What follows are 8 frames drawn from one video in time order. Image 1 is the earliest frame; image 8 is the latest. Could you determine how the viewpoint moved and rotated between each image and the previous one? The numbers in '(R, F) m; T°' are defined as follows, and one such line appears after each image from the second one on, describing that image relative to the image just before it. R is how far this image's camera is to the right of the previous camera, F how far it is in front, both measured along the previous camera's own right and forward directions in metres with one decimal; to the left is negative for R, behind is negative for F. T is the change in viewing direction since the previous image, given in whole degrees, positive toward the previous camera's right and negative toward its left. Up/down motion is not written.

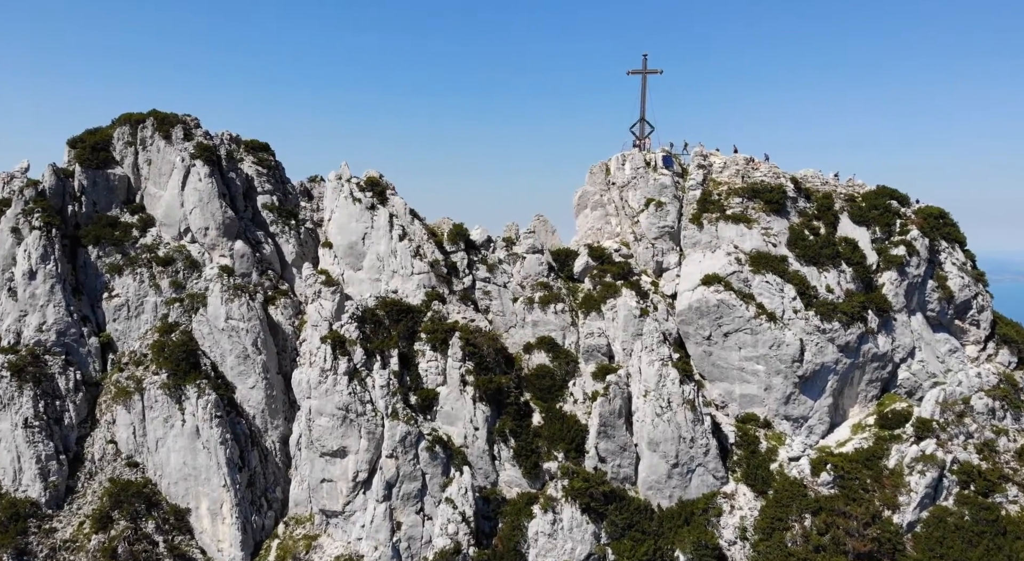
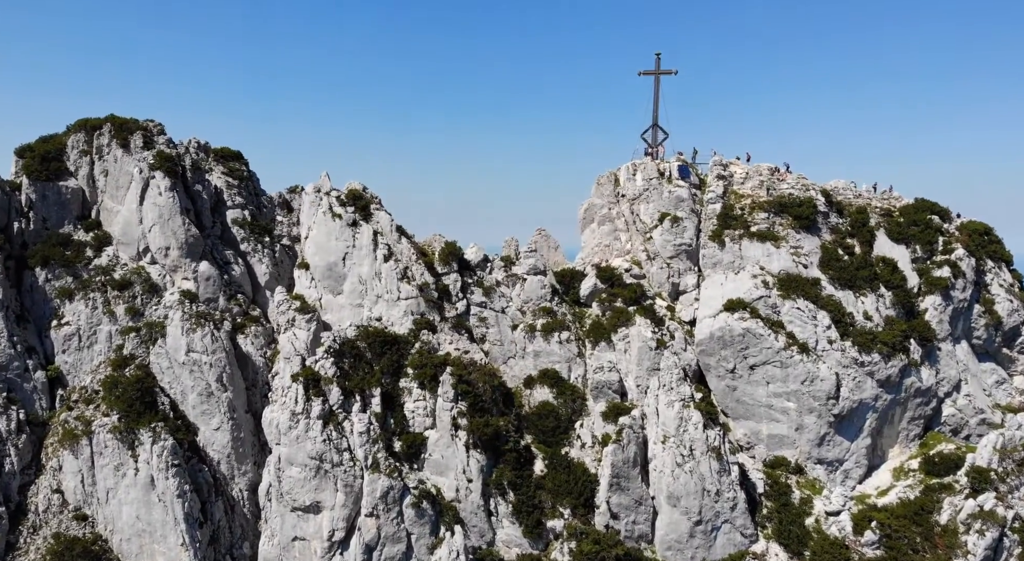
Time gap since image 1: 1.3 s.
(+0.1, +7.4) m; 0°
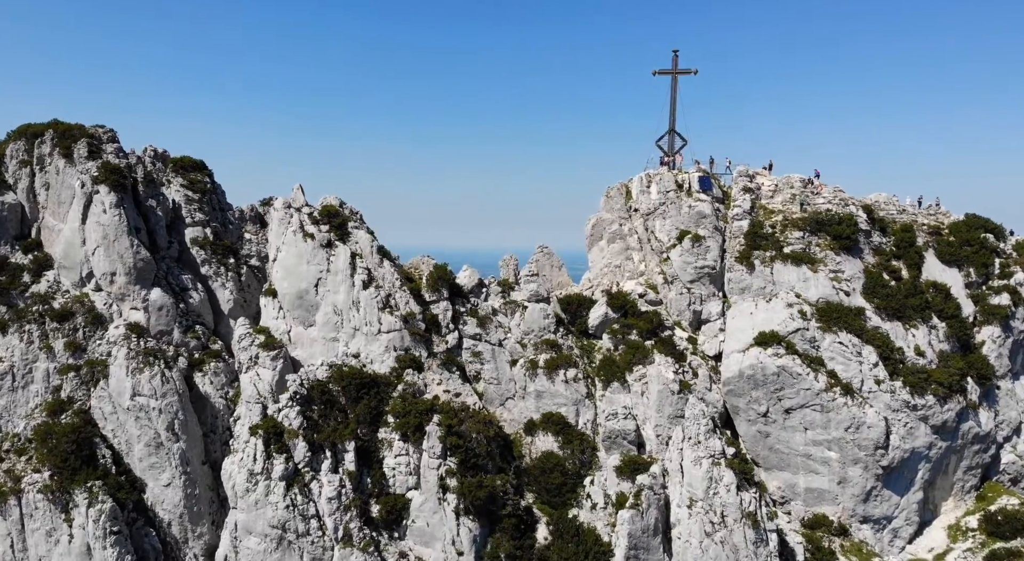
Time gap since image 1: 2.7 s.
(+0.1, +7.8) m; 0°
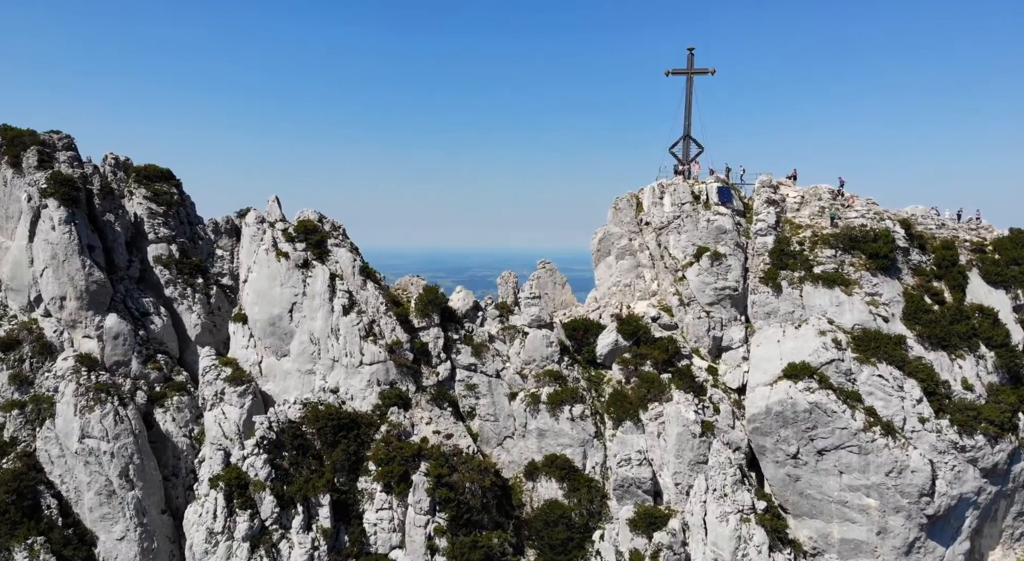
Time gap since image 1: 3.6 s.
(+0.1, +5.6) m; 0°
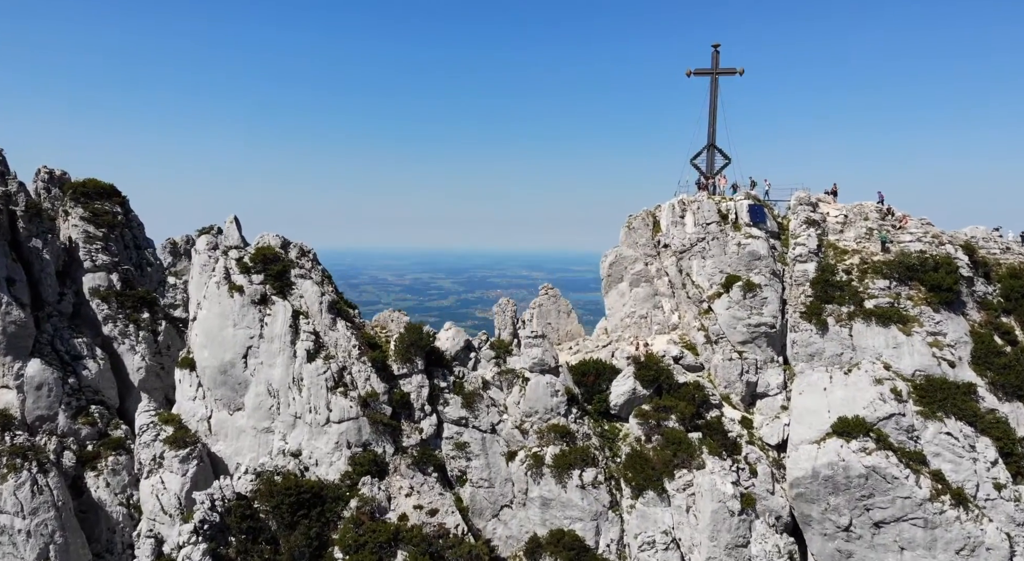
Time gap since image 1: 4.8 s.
(+0.1, +7.3) m; 0°
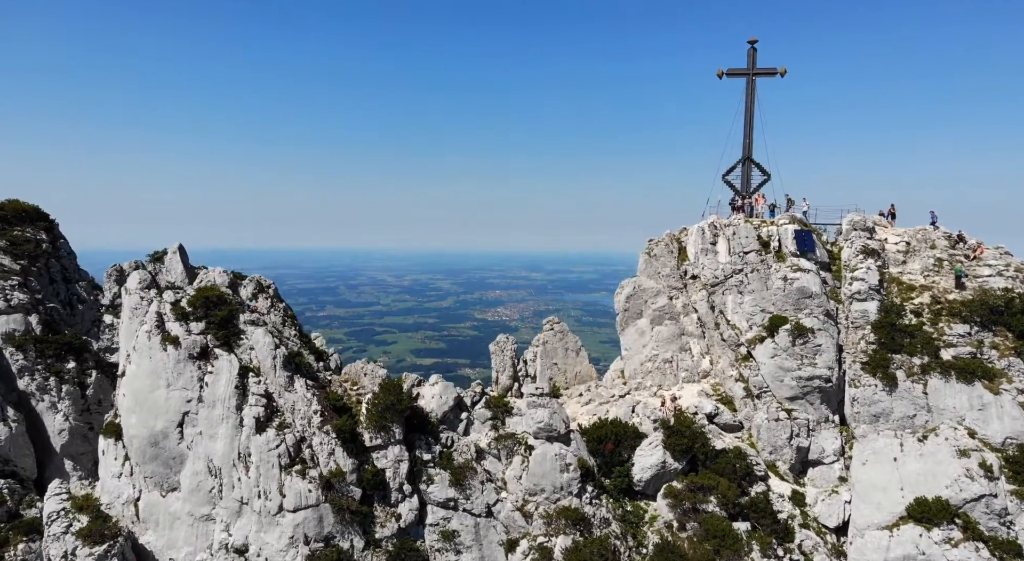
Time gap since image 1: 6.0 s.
(0.0, +7.4) m; 0°
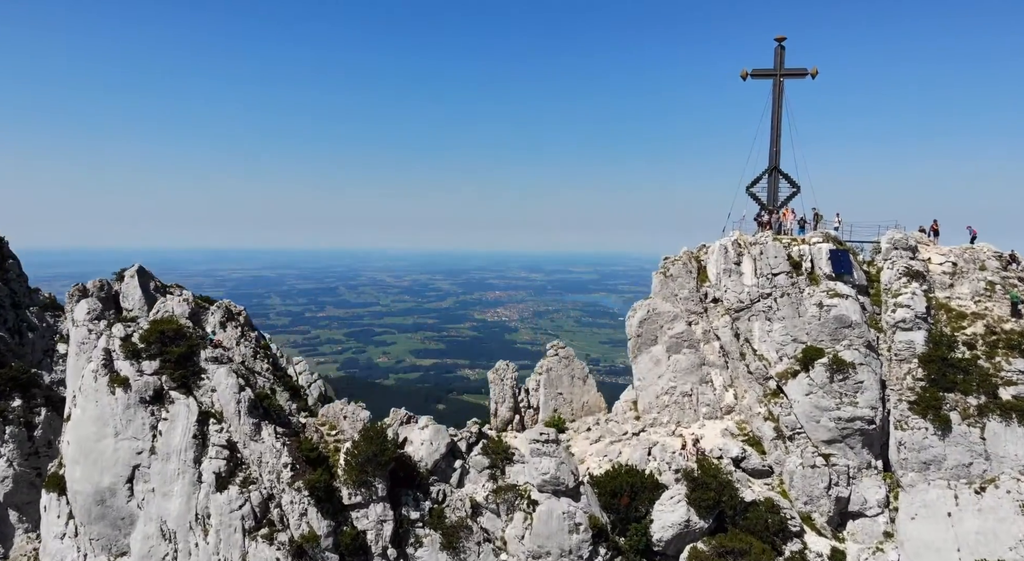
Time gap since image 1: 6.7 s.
(-0.1, +4.1) m; 0°
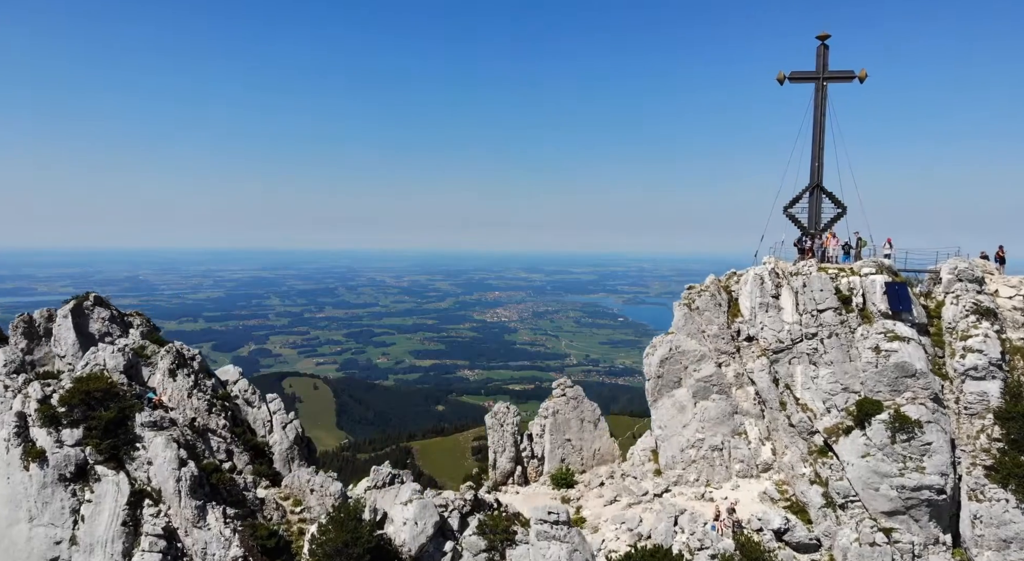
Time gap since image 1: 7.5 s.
(-0.1, +4.9) m; 0°
